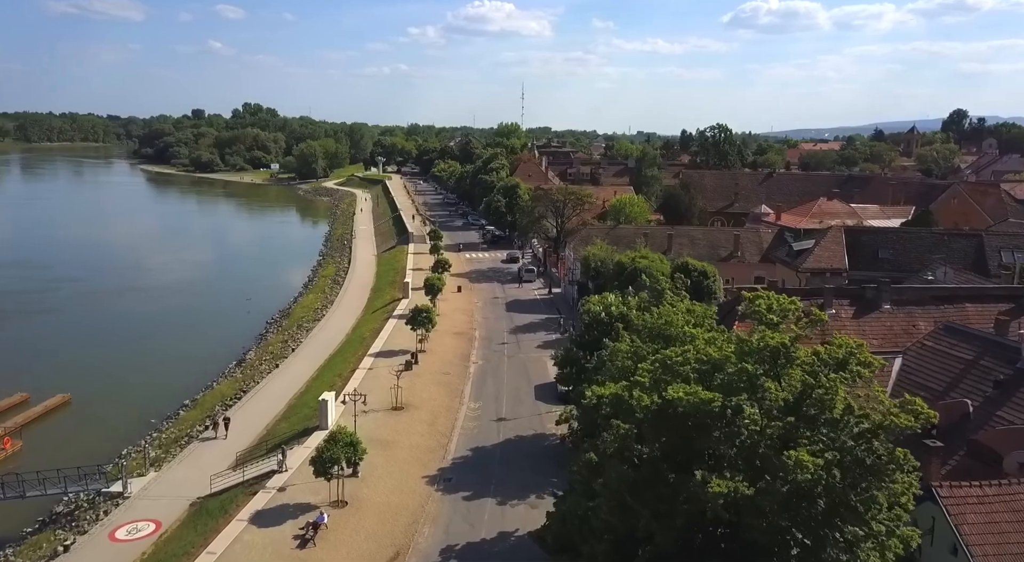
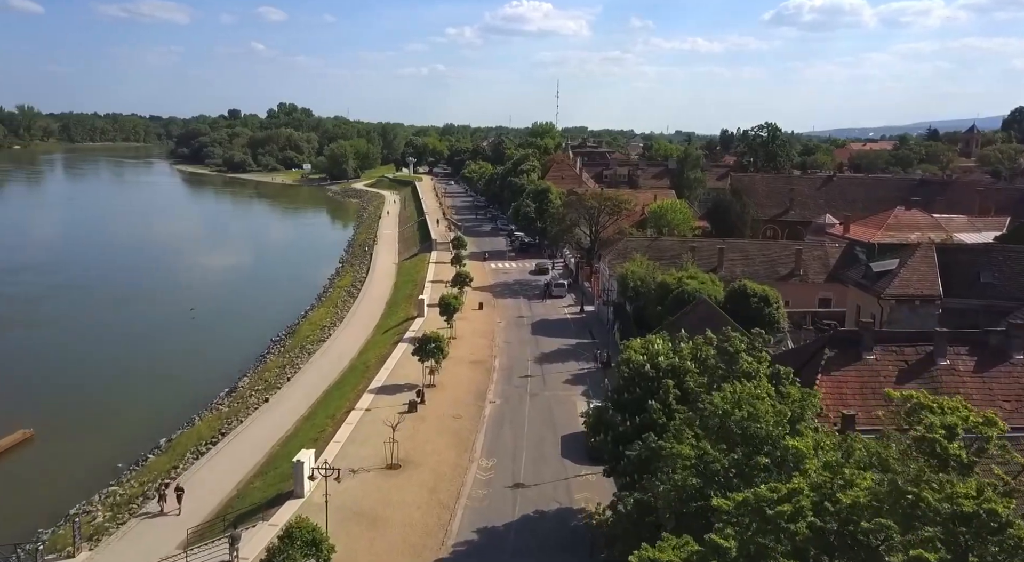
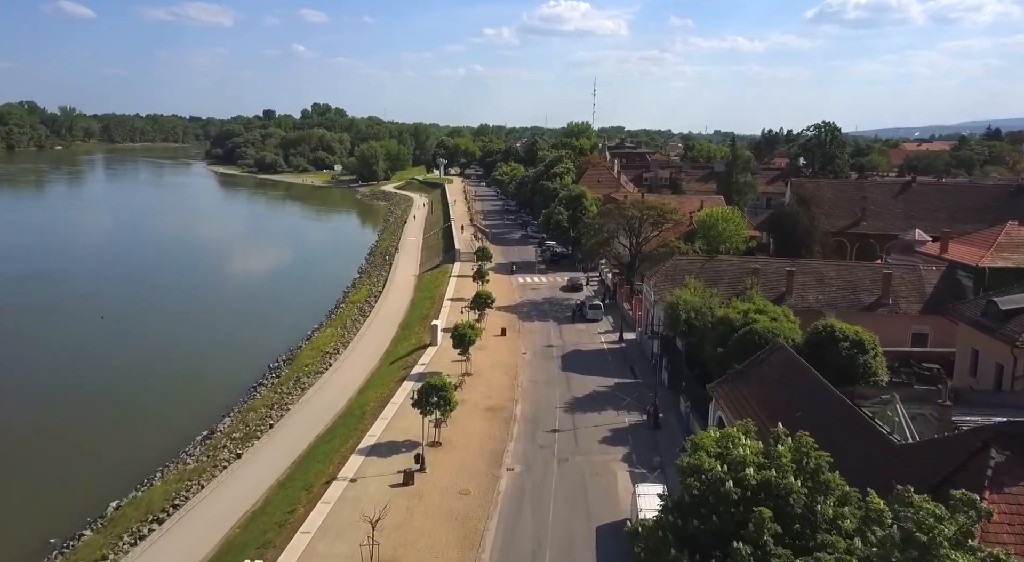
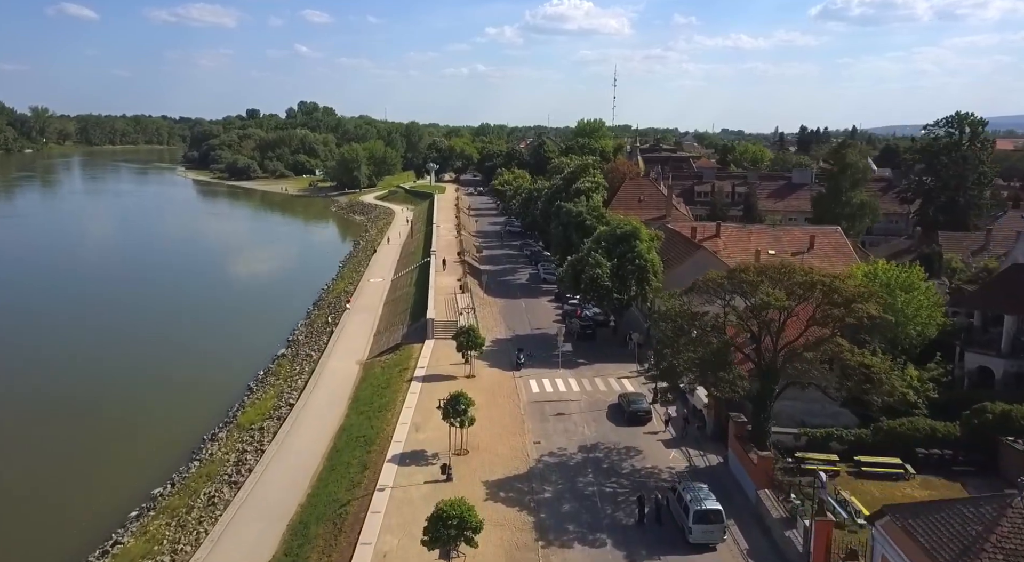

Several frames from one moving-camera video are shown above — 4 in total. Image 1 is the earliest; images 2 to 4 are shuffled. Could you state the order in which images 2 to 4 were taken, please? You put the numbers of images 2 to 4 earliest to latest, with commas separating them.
2, 3, 4
